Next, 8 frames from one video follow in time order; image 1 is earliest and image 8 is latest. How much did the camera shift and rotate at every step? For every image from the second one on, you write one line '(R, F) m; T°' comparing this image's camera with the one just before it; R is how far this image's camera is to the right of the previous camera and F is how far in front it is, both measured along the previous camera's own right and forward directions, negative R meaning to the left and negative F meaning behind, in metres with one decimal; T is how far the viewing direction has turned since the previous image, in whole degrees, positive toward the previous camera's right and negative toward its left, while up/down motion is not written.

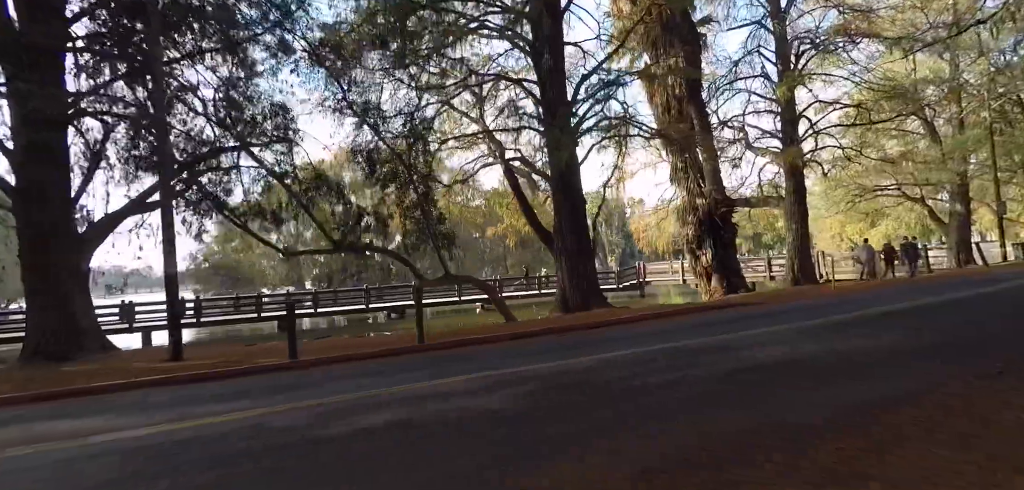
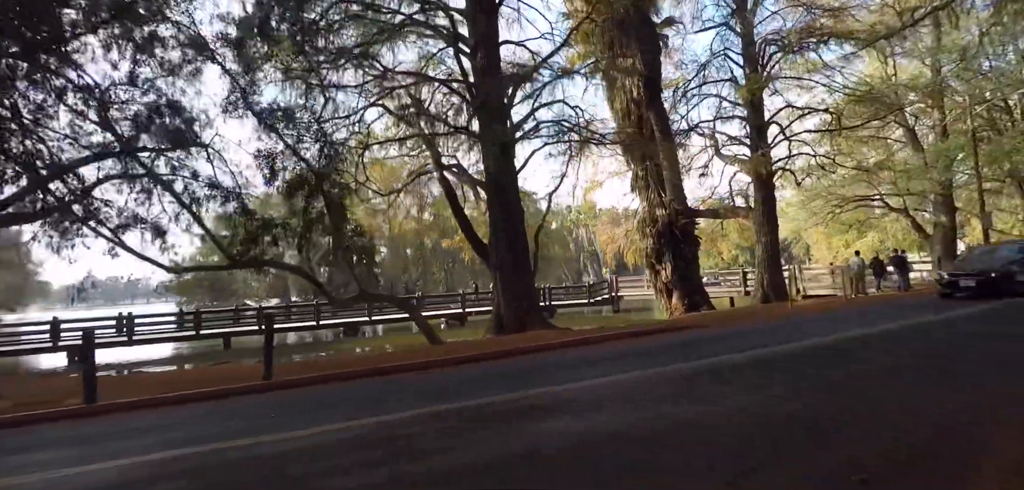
(+1.6, +1.3) m; 0°
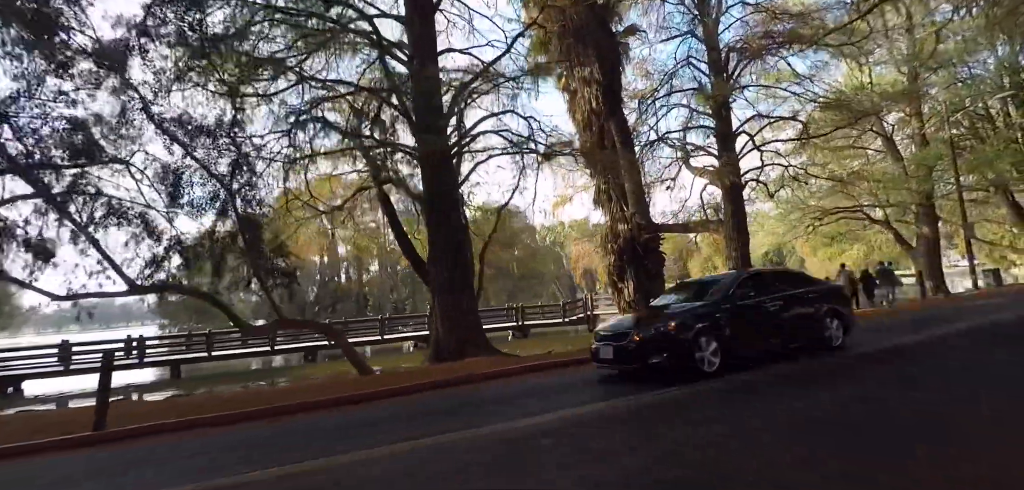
(+1.3, +1.0) m; 0°
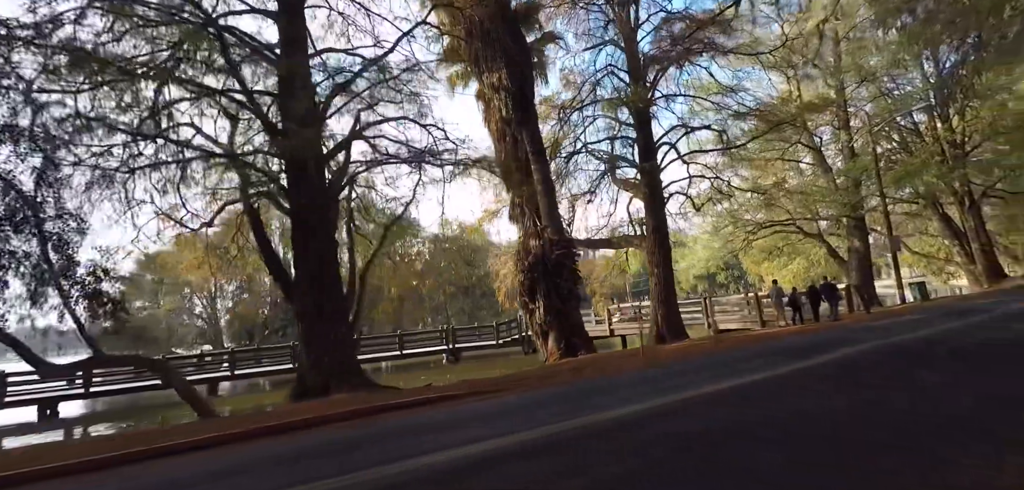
(+1.7, +1.2) m; +3°
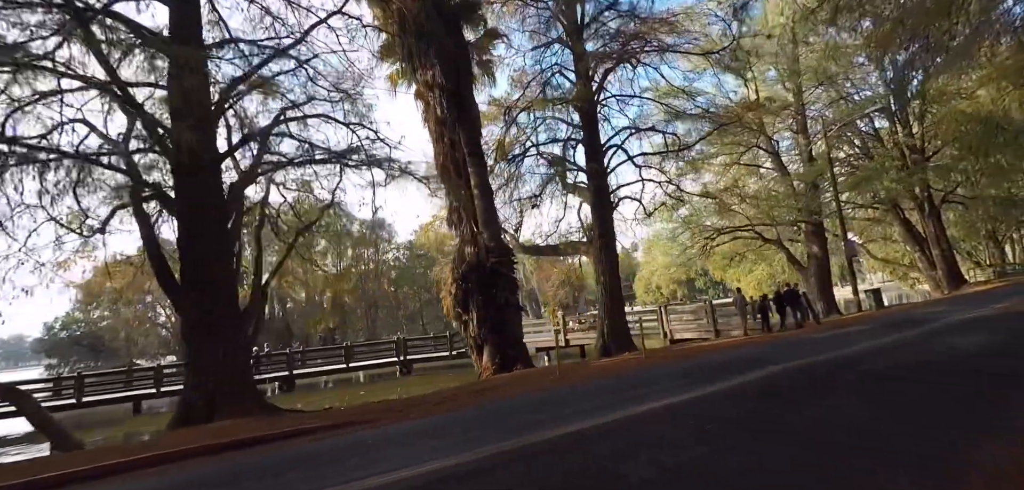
(+1.2, +0.9) m; +2°
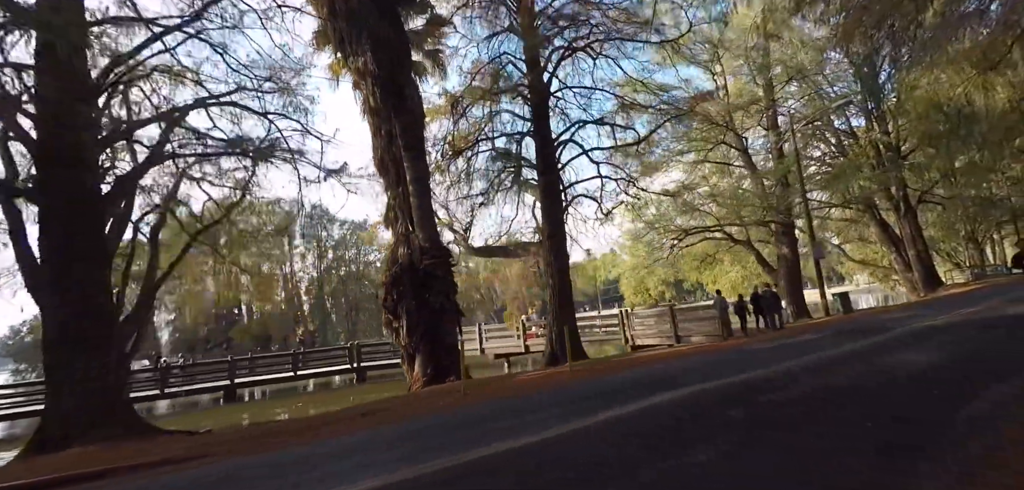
(+1.3, +1.1) m; +1°
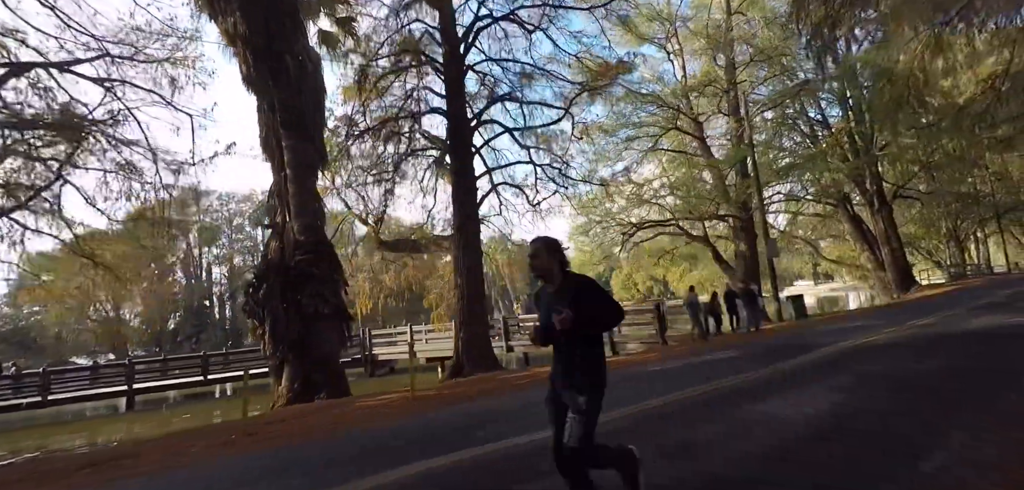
(+2.1, +2.0) m; +1°
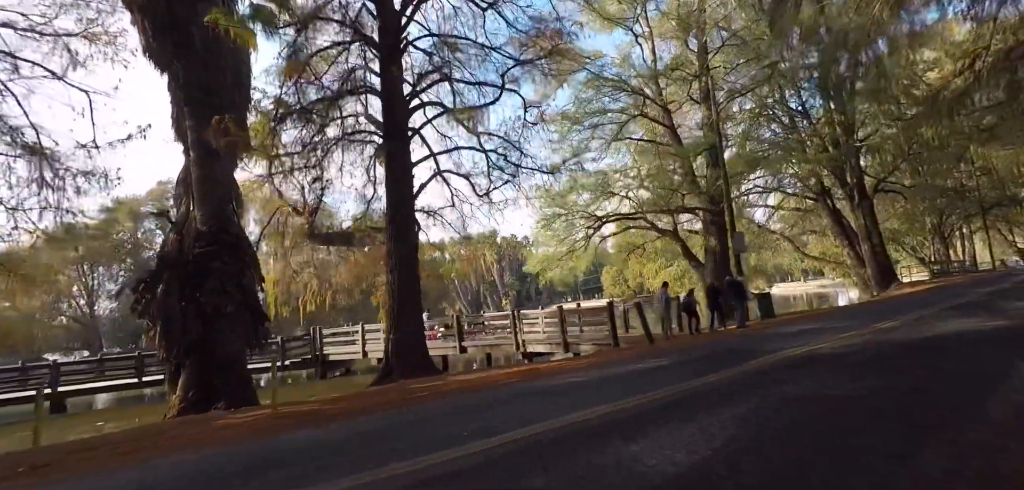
(+1.2, +1.2) m; +1°
